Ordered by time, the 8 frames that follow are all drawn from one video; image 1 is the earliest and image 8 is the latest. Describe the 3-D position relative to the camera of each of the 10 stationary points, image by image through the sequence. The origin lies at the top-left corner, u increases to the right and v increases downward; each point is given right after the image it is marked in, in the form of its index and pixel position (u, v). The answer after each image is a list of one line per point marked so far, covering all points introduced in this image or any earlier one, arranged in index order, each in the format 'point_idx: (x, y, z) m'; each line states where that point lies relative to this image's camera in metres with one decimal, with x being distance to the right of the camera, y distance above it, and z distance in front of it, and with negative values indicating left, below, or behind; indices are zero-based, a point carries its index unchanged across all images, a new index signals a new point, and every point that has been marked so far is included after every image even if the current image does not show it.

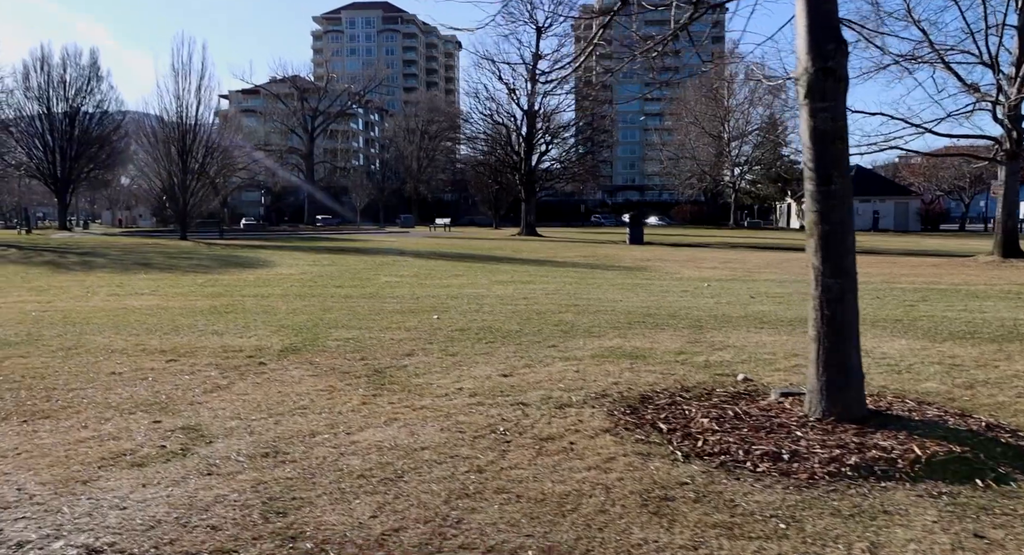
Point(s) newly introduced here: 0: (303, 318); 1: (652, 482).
0: (-2.4, -0.5, +10.7) m
1: (+0.6, -0.9, +4.2) m
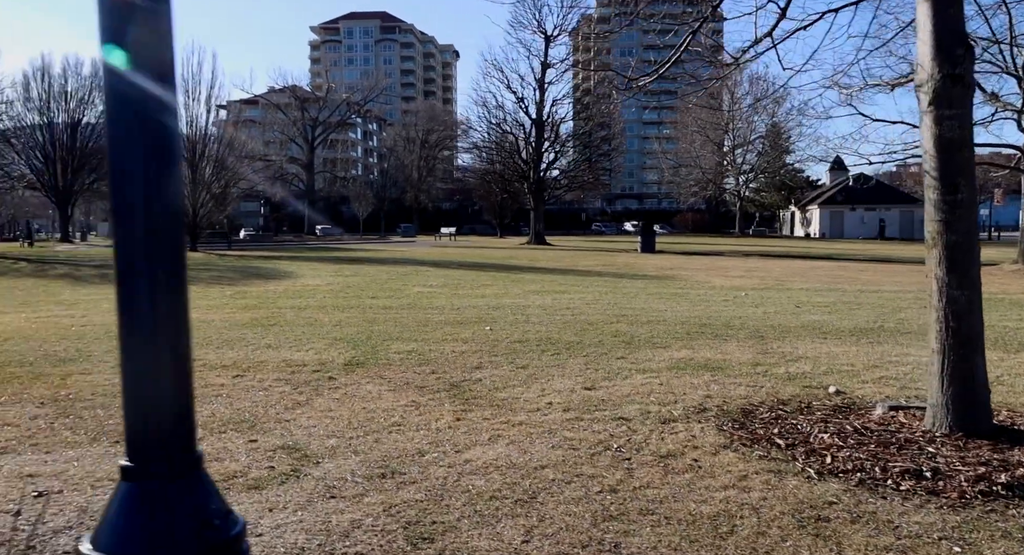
0: (-1.8, -0.6, +10.6) m
1: (+1.3, -1.0, +4.1) m
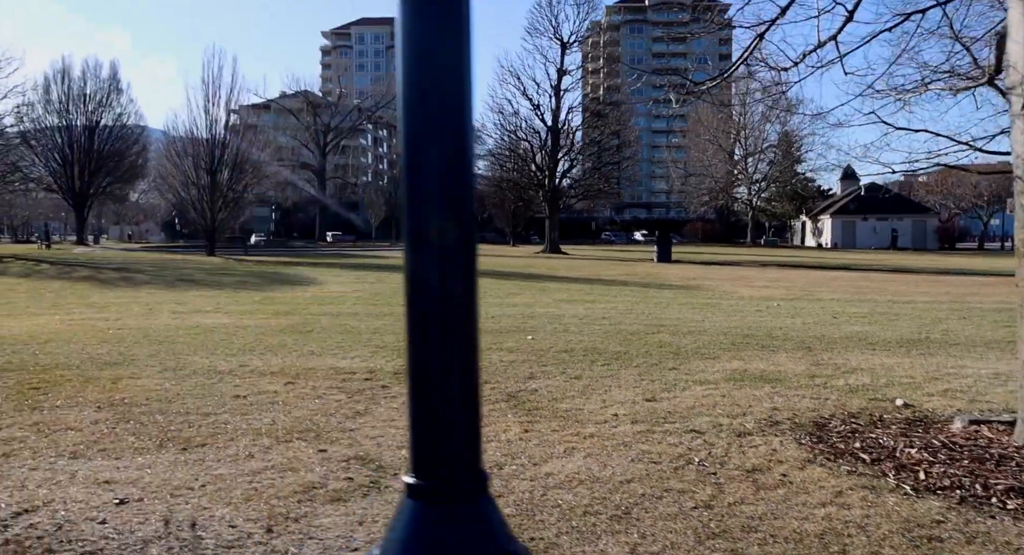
0: (-1.3, -0.7, +10.5) m
1: (+1.7, -1.0, +3.9) m
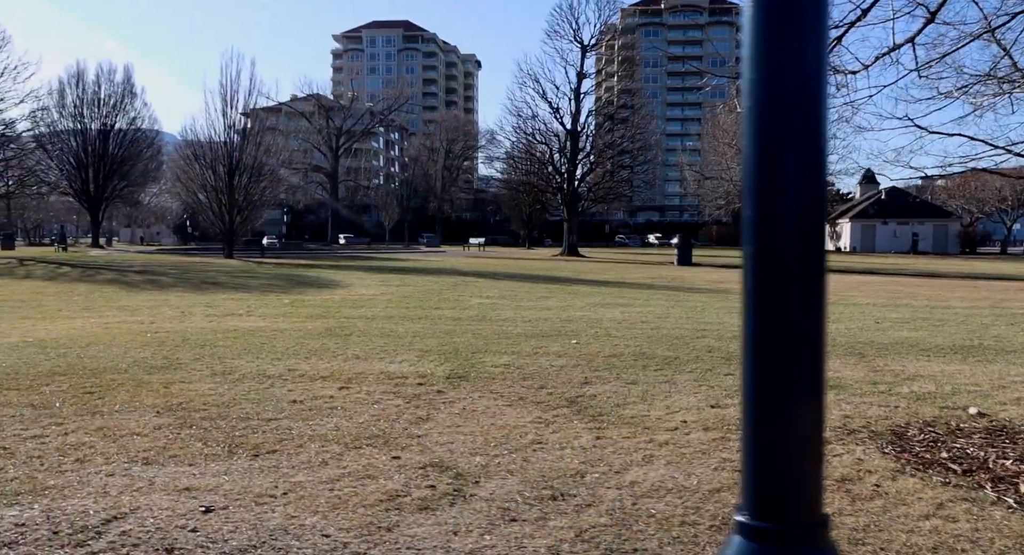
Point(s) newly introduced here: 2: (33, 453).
0: (-0.8, -0.7, +10.4) m
1: (+2.1, -1.1, +3.8) m
2: (-2.8, -1.0, +5.3) m
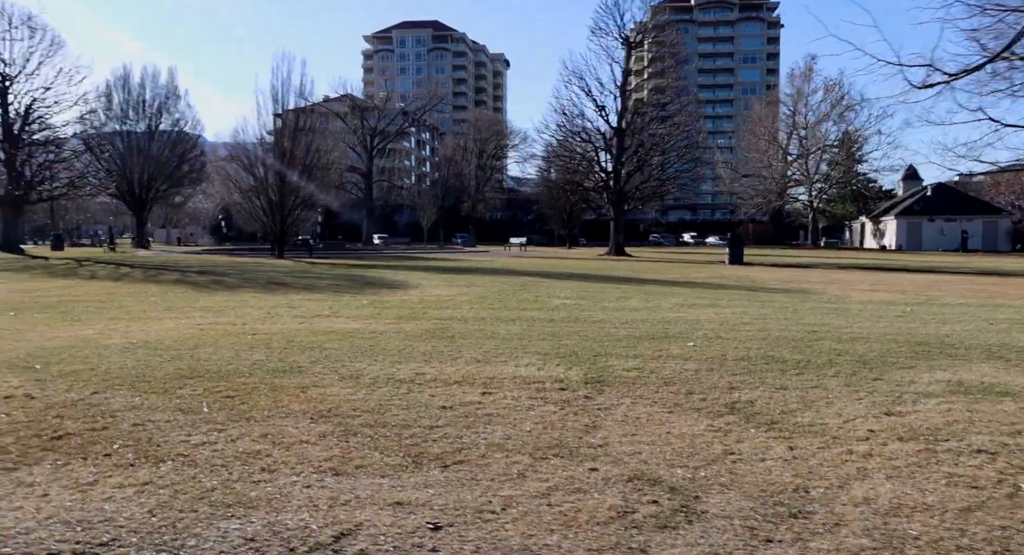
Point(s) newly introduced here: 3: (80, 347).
0: (+0.4, -0.8, +10.2) m
1: (+3.1, -1.1, +3.5) m
2: (-1.7, -1.0, +5.1) m
3: (-4.9, -0.8, +10.5) m
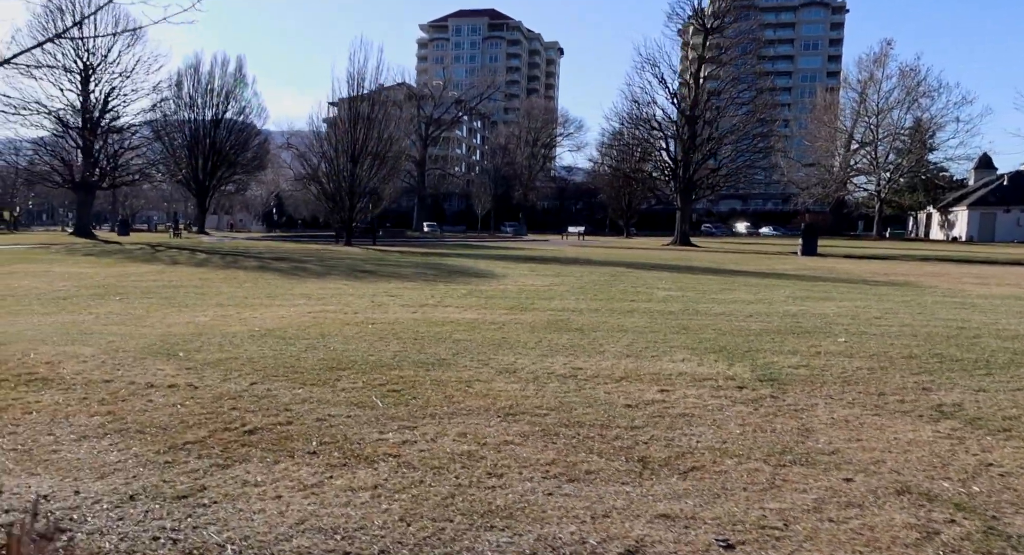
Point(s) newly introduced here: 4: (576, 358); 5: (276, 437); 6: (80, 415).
0: (+1.9, -0.7, +9.7) m
1: (+4.3, -1.1, +3.0) m
2: (-0.4, -1.0, +4.8) m
3: (-3.4, -0.6, +10.4) m
4: (+0.6, -0.7, +8.5) m
5: (-1.4, -0.9, +5.4) m
6: (-2.8, -0.9, +6.0) m
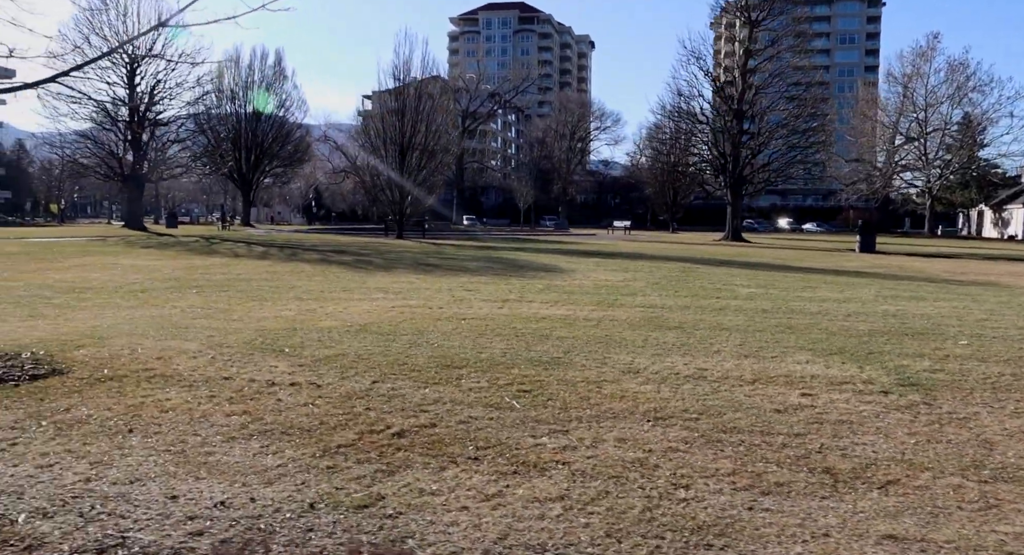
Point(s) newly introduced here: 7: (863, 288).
0: (+3.0, -0.6, +9.4) m
1: (+5.1, -1.1, +2.5) m
2: (+0.5, -1.0, +4.6) m
3: (-2.3, -0.6, +10.2) m
4: (+1.6, -0.7, +8.2) m
5: (-0.5, -0.9, +5.1) m
6: (-1.9, -0.9, +5.8) m
7: (+6.0, -0.2, +15.7) m
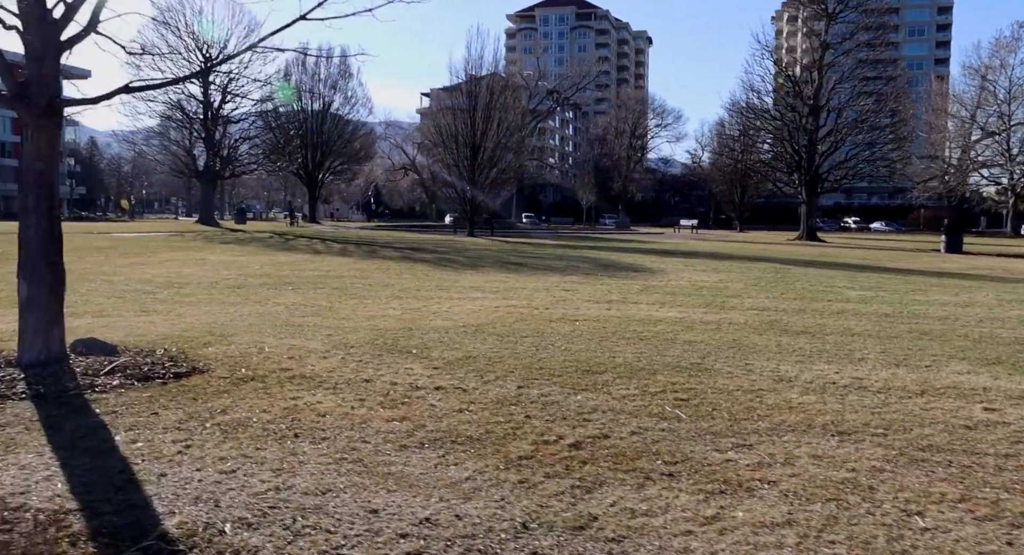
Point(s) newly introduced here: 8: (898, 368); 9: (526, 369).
0: (+4.2, -0.7, +8.9) m
1: (+5.9, -1.2, +1.9) m
2: (+1.4, -1.0, +4.2) m
3: (-1.0, -0.6, +10.1) m
4: (+2.8, -0.8, +7.8) m
5: (+0.5, -0.9, +4.9) m
6: (-0.8, -0.9, +5.6) m
7: (+7.6, -0.2, +15.1) m
8: (+3.2, -0.8, +7.8) m
9: (+0.1, -0.7, +7.4) m
